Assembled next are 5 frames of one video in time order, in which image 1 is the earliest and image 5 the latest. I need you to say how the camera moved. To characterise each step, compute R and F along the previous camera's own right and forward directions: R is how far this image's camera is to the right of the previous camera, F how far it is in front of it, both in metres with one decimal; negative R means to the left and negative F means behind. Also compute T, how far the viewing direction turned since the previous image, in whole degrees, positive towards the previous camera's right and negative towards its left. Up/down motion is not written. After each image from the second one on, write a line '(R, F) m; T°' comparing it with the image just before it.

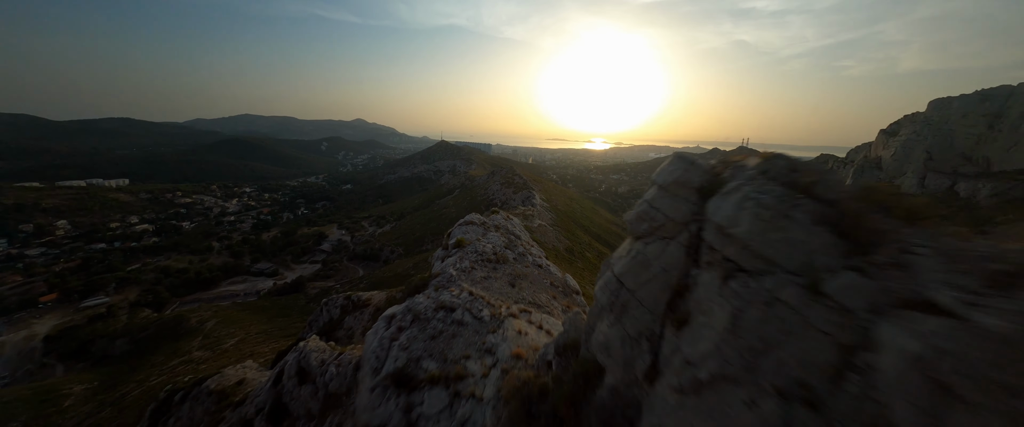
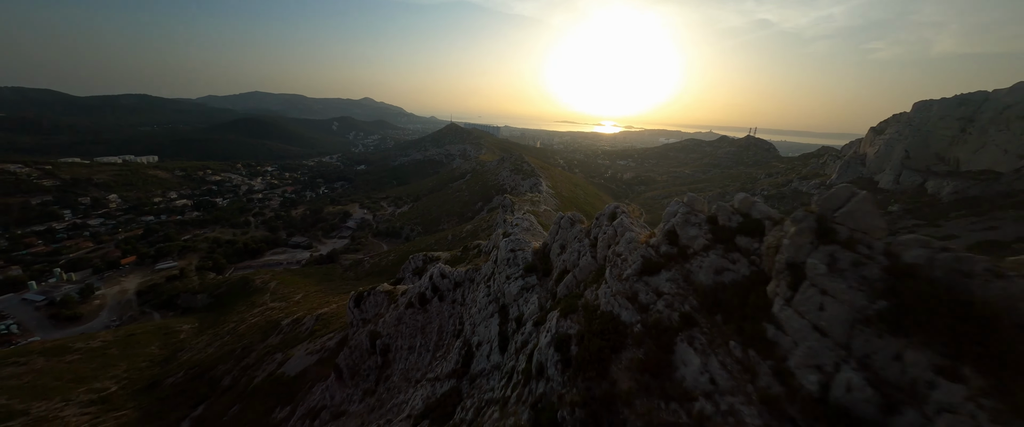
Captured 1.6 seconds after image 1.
(-0.9, -11.9) m; -1°
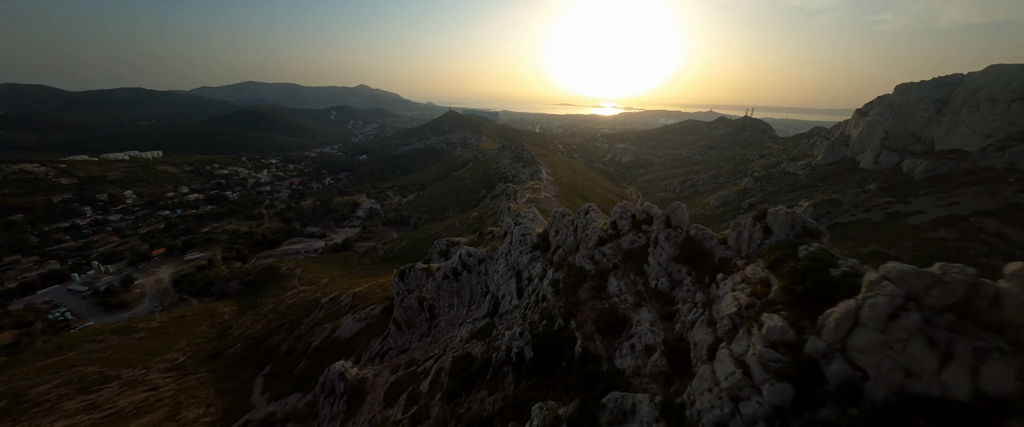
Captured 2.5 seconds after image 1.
(-0.7, -6.9) m; 0°
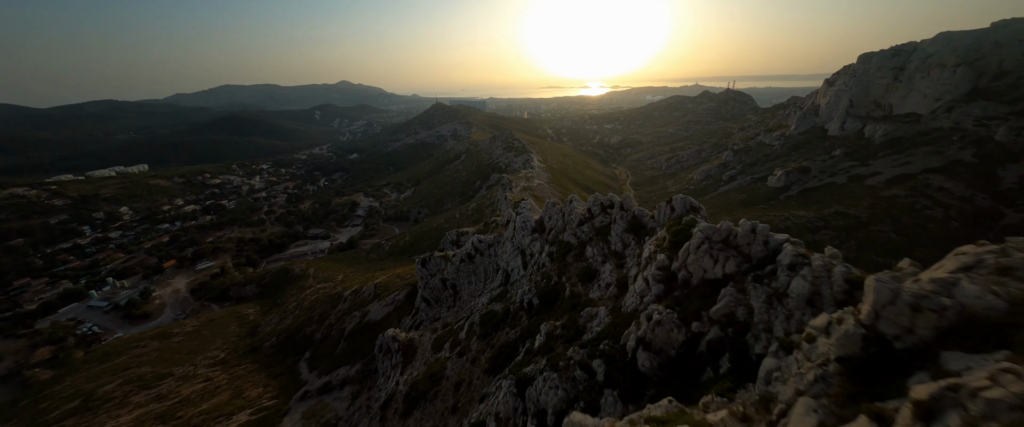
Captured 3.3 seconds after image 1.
(-0.8, -6.1) m; +1°
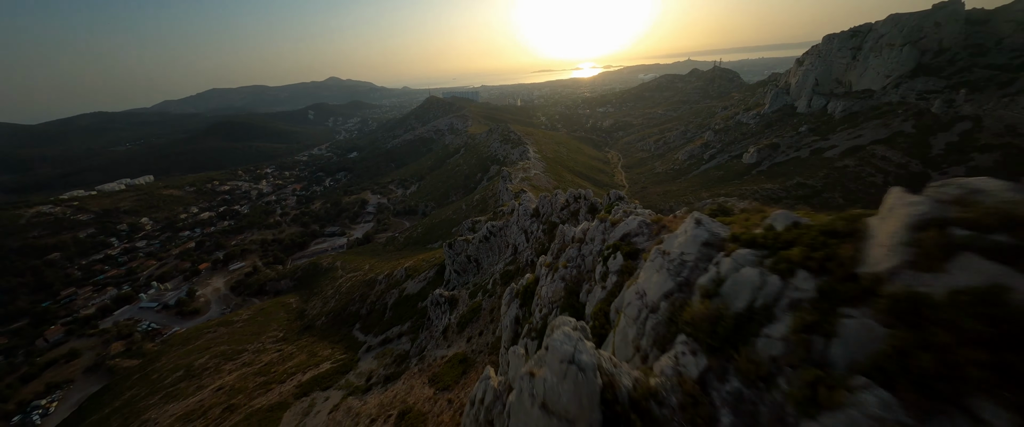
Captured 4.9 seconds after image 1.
(-0.8, -11.7) m; 0°
